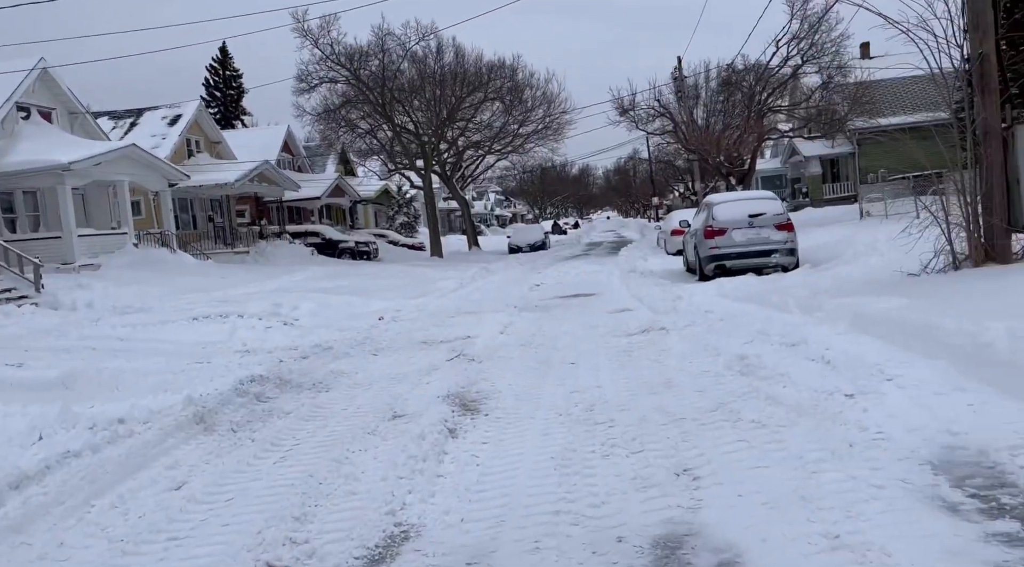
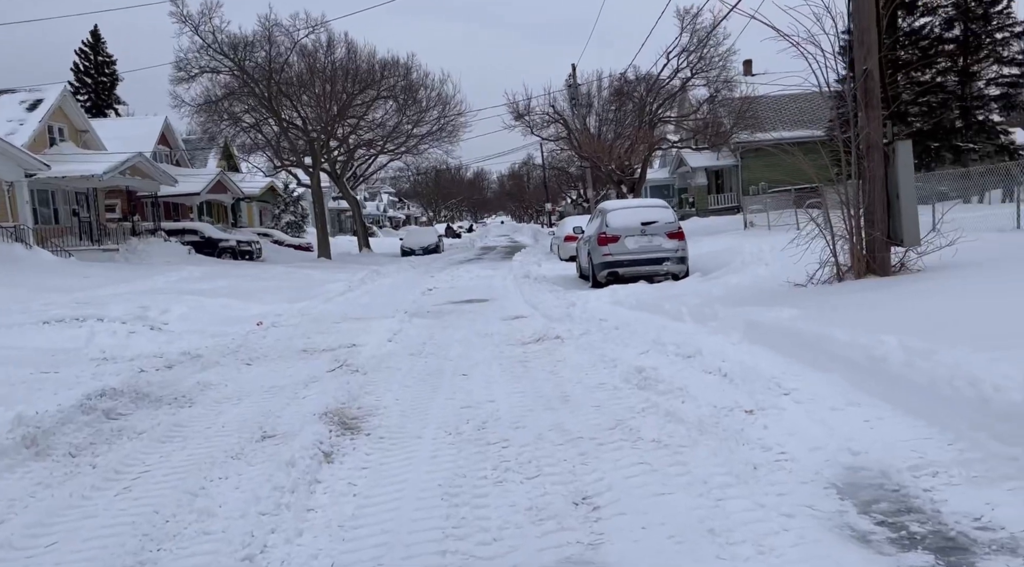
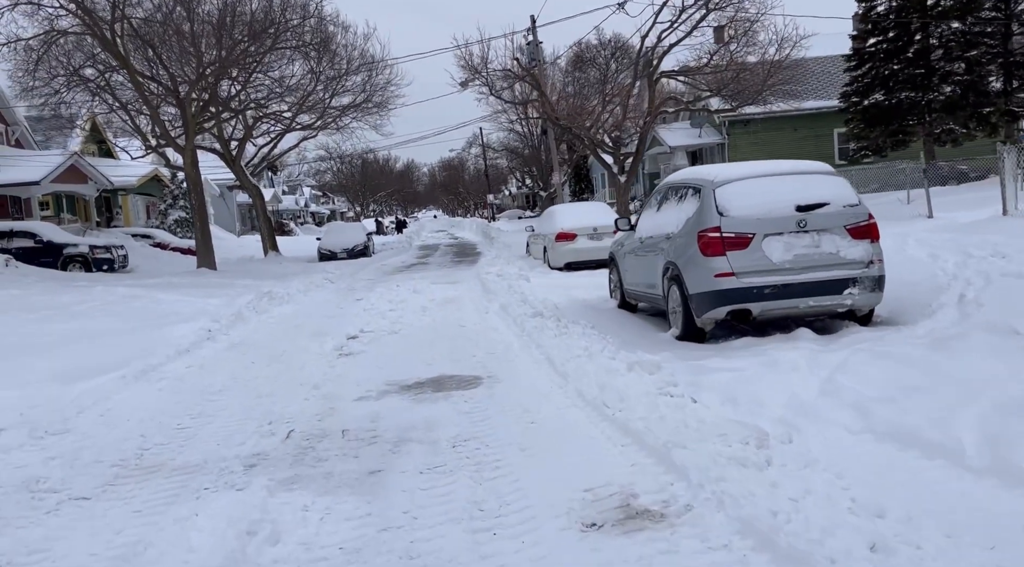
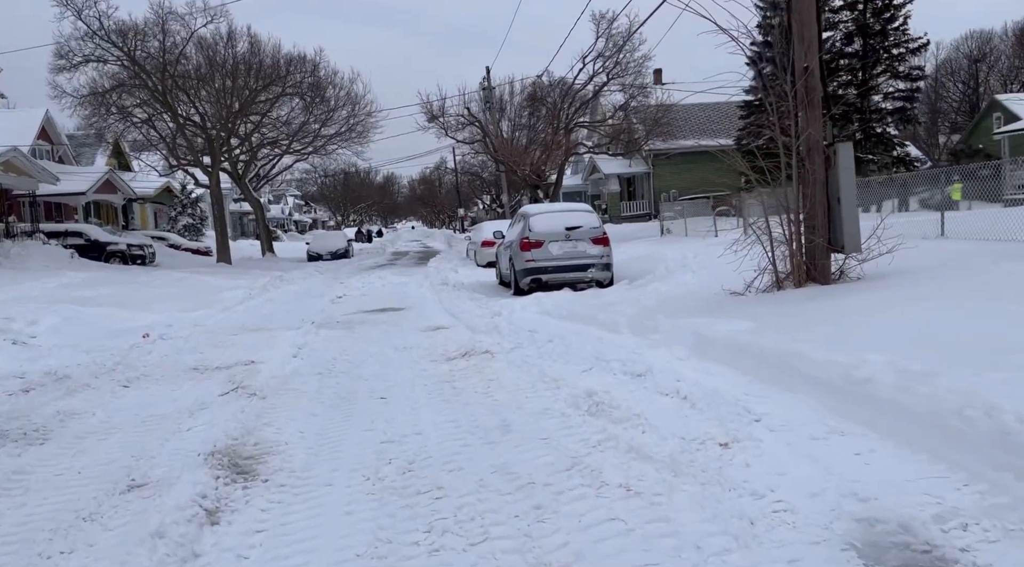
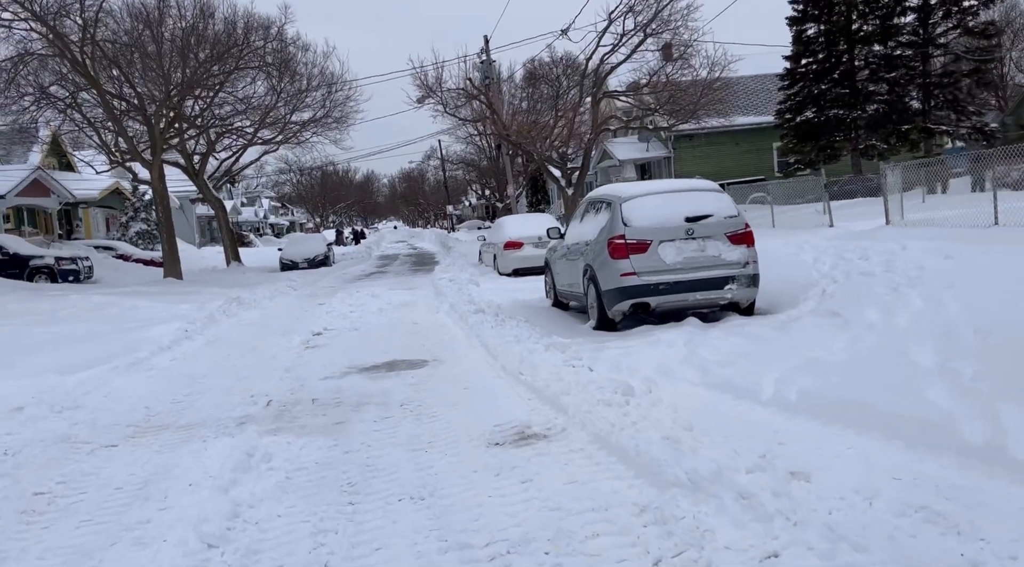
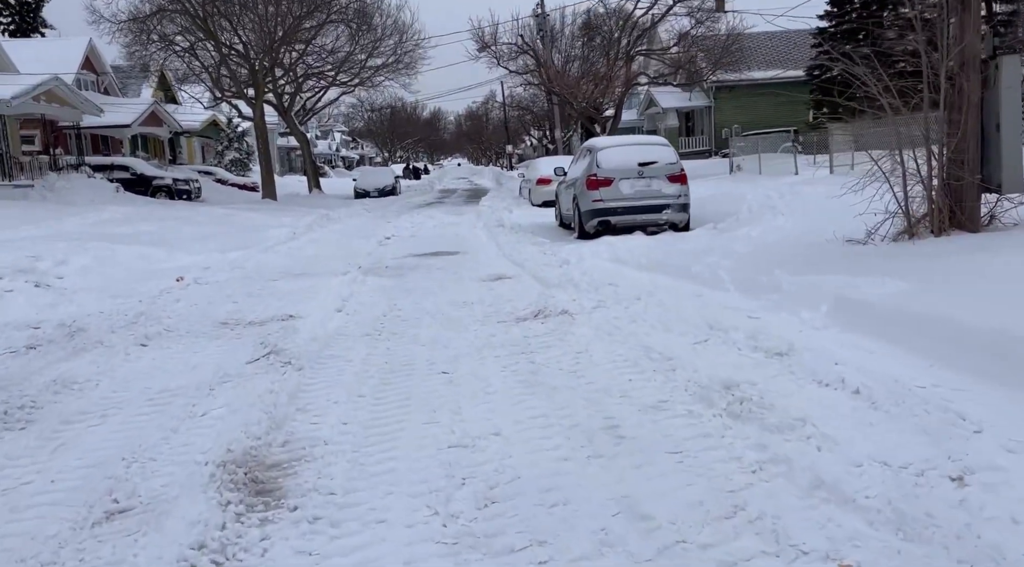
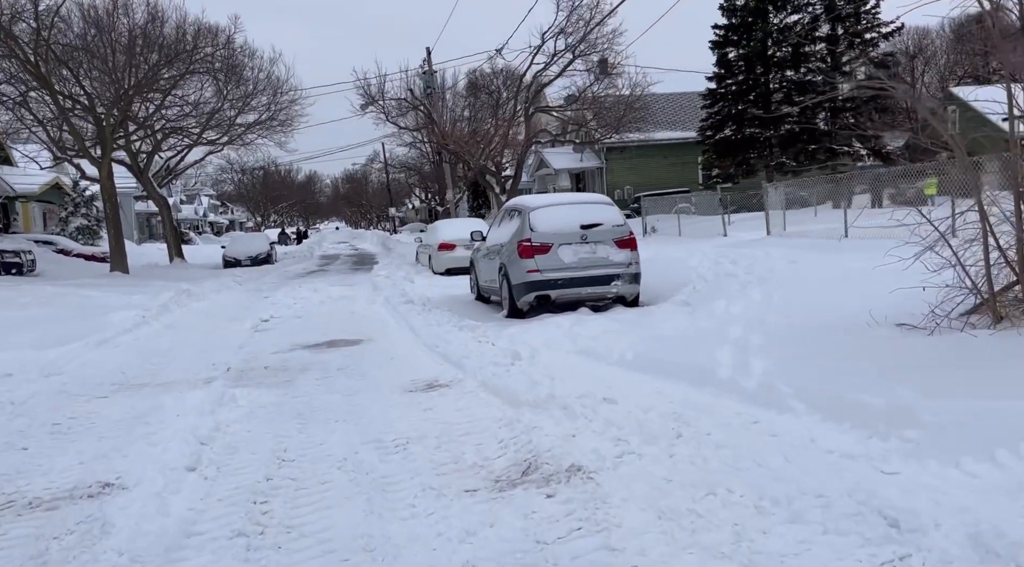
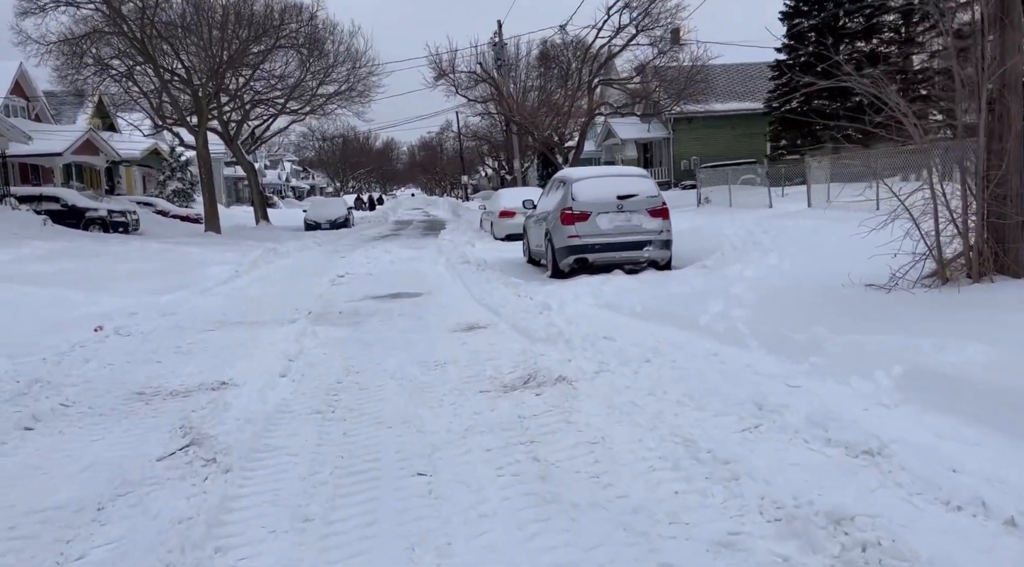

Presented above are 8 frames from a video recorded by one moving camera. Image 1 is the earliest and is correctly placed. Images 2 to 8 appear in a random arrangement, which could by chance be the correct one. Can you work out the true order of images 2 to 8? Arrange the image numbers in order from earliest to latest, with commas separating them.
2, 4, 6, 8, 7, 5, 3
